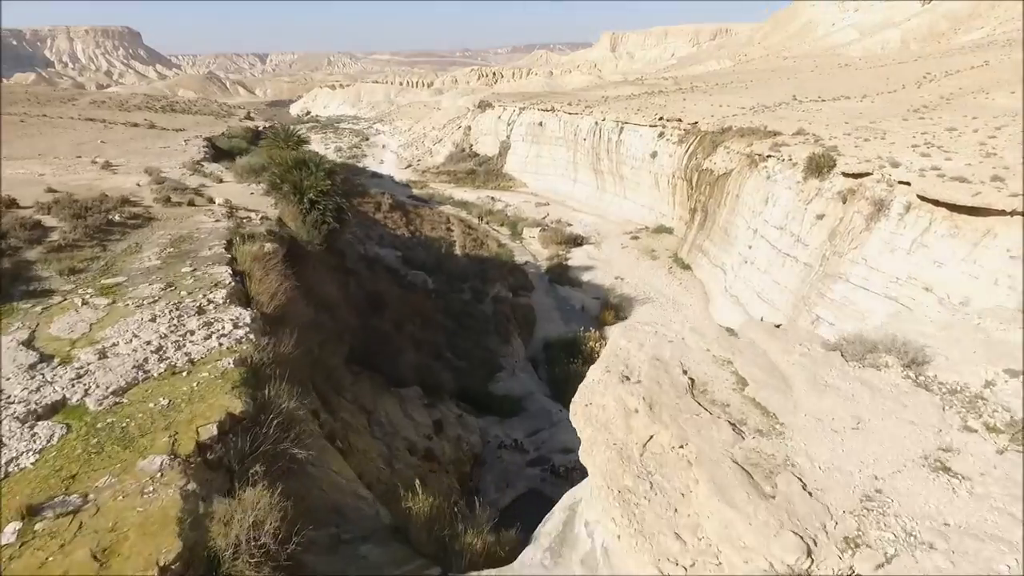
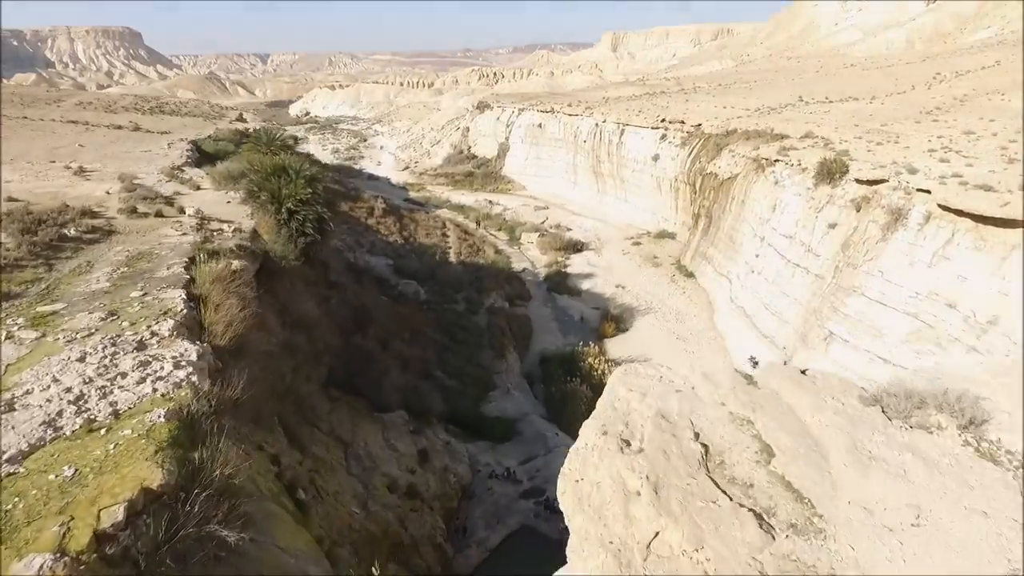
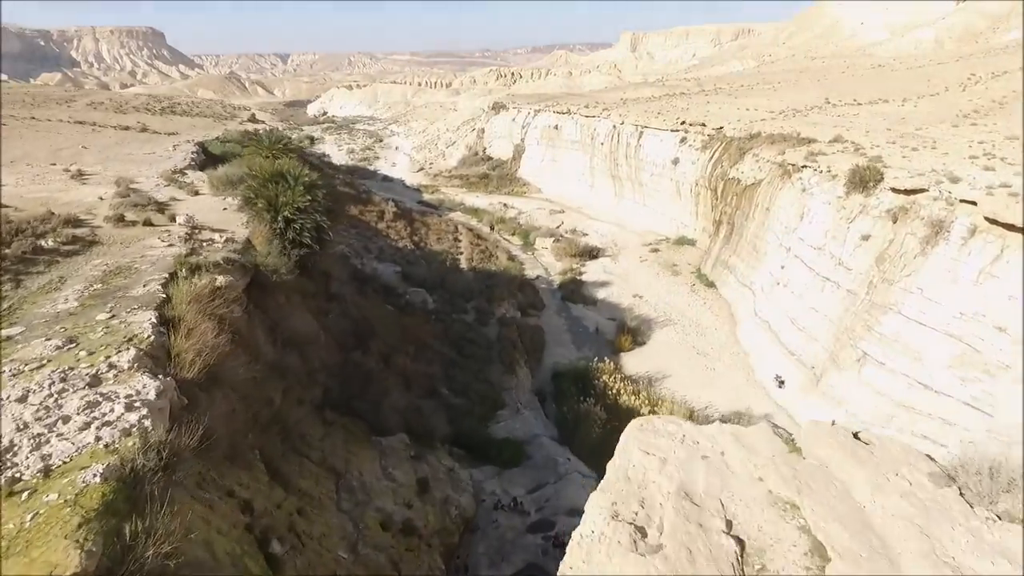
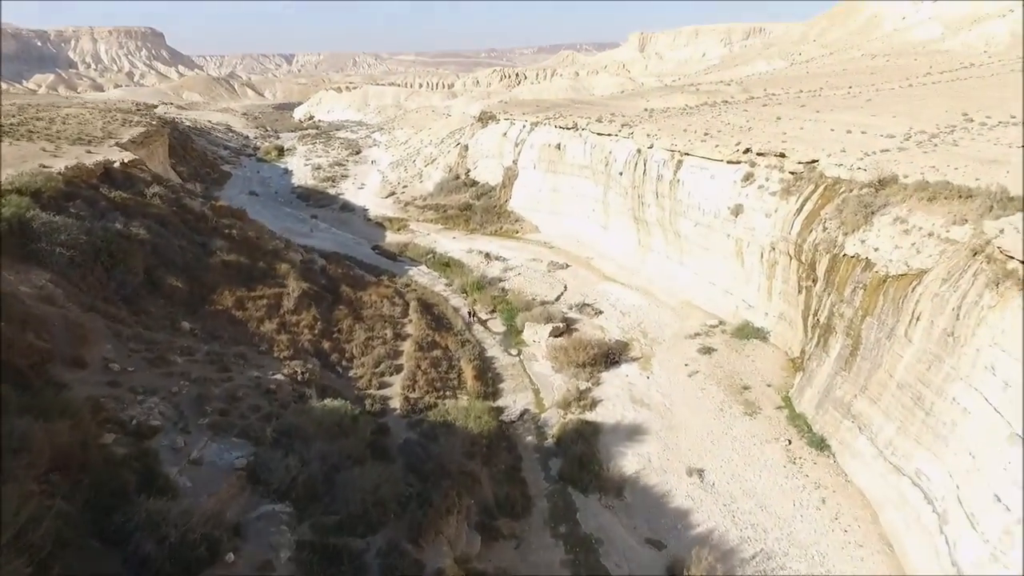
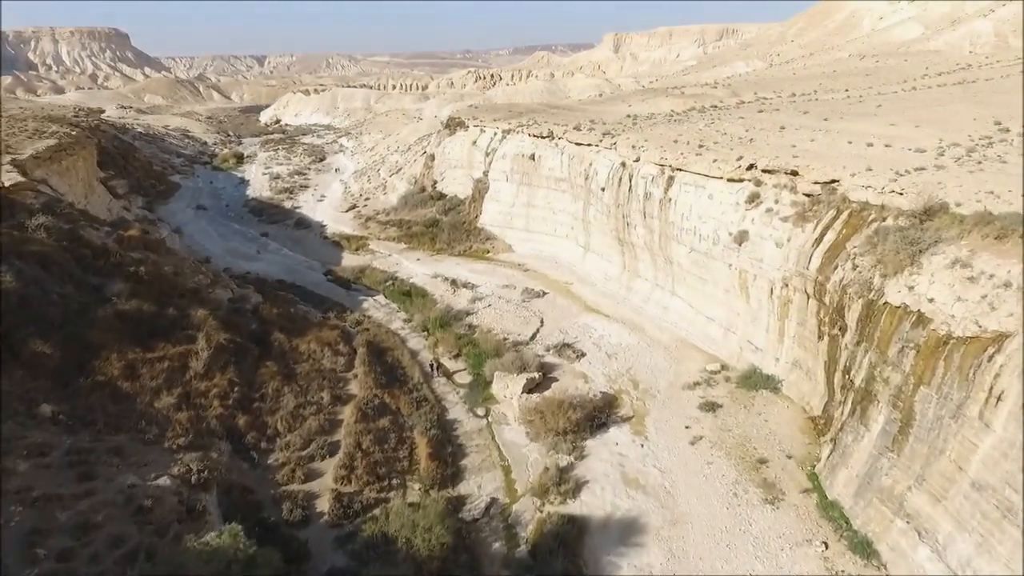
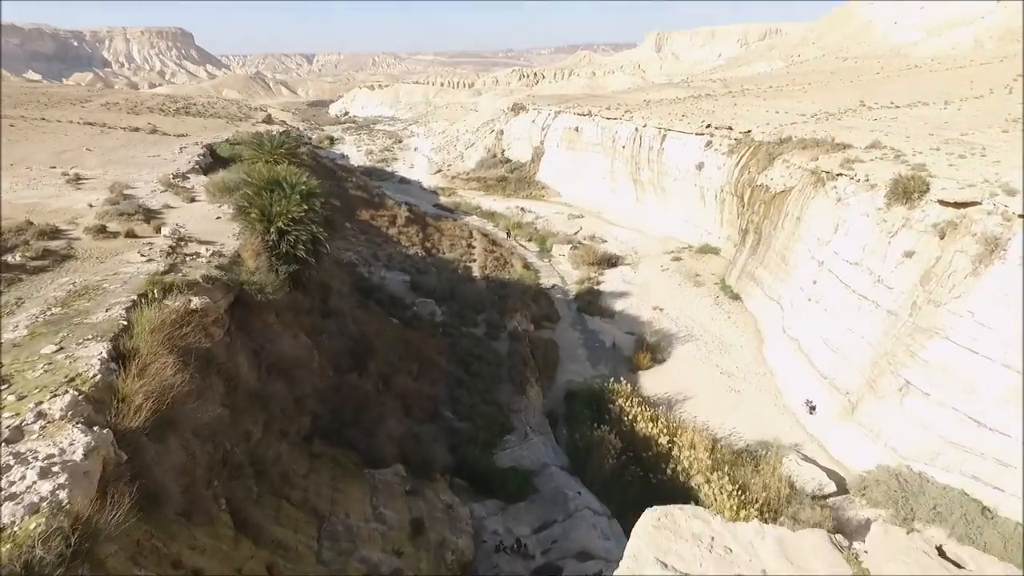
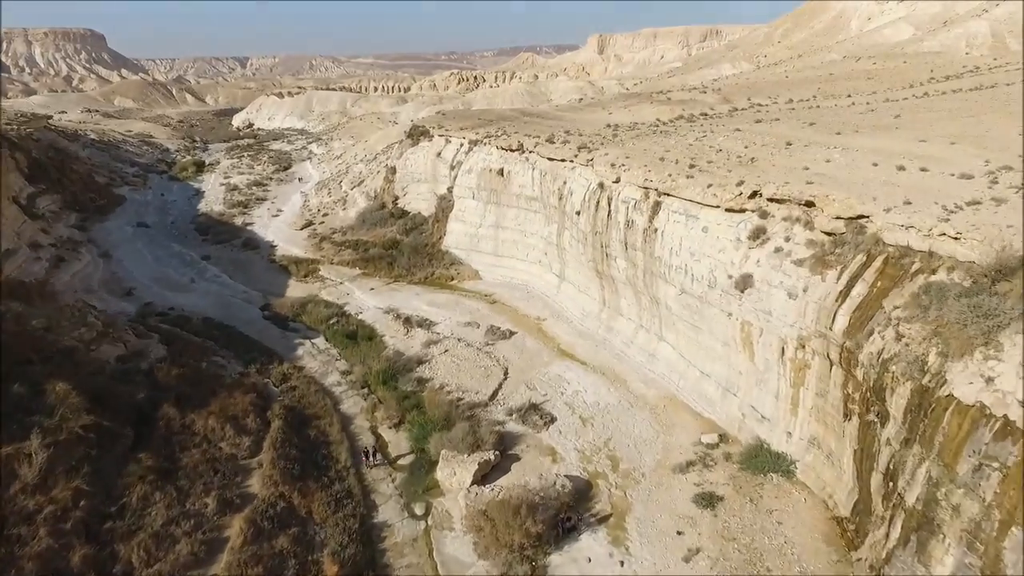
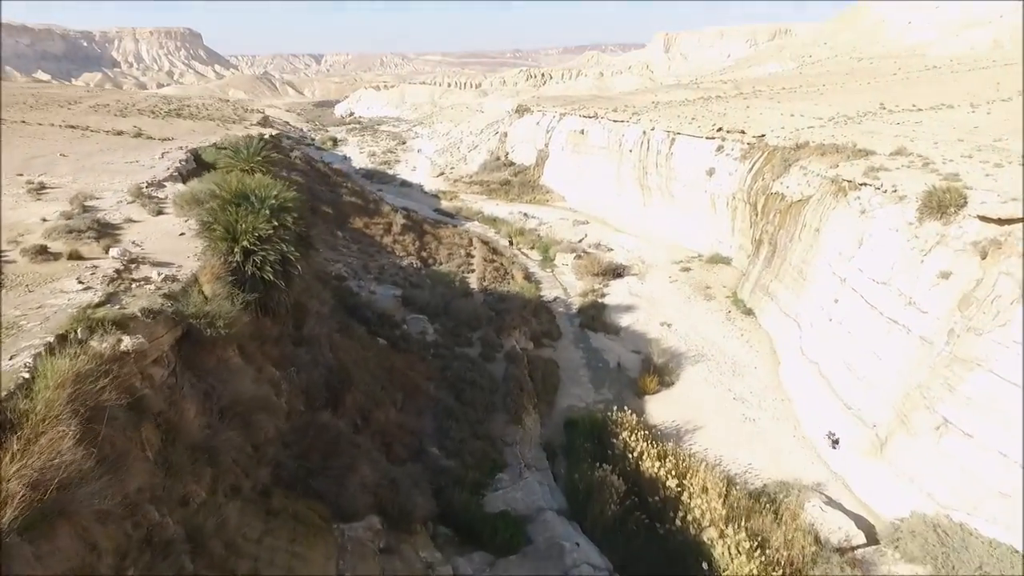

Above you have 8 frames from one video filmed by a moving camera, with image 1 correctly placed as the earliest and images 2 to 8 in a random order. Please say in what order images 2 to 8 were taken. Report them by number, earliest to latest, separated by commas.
2, 3, 6, 8, 4, 5, 7
